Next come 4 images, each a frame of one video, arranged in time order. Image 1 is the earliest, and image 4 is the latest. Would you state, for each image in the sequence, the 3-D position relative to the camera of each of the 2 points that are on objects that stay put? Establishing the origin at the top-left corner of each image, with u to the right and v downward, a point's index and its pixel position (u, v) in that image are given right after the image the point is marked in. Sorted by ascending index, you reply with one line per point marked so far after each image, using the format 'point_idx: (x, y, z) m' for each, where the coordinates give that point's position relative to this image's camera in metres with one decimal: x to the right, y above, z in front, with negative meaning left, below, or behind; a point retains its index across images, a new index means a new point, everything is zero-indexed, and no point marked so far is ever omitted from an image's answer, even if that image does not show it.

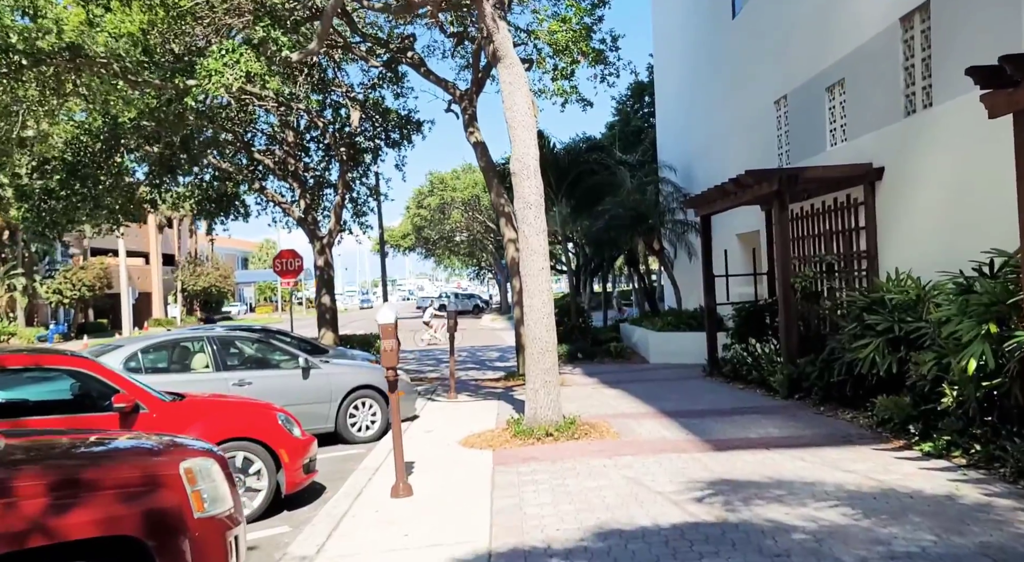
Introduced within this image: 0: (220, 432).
0: (-2.3, -1.2, +5.8) m
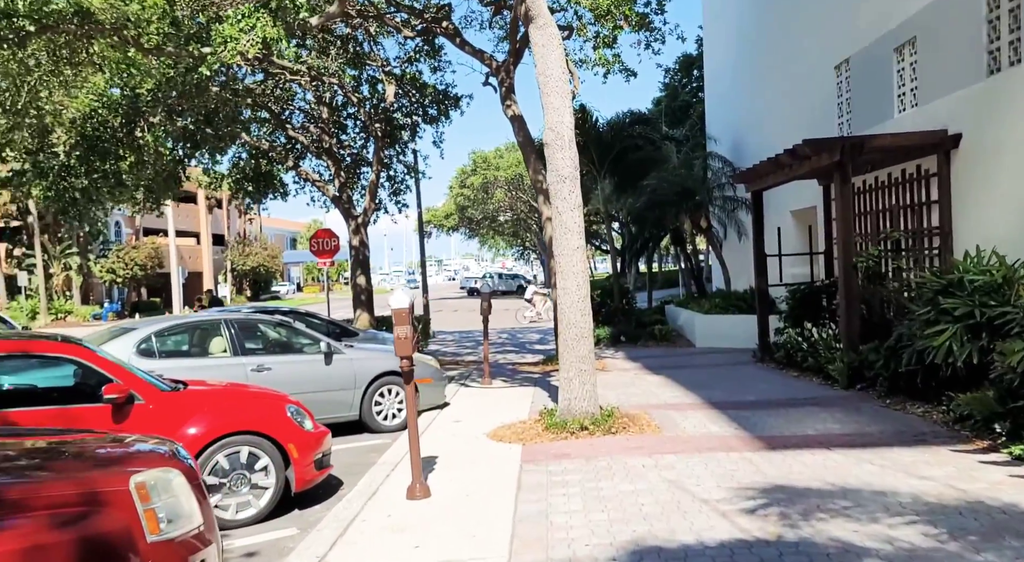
0: (-2.1, -1.0, +5.3) m
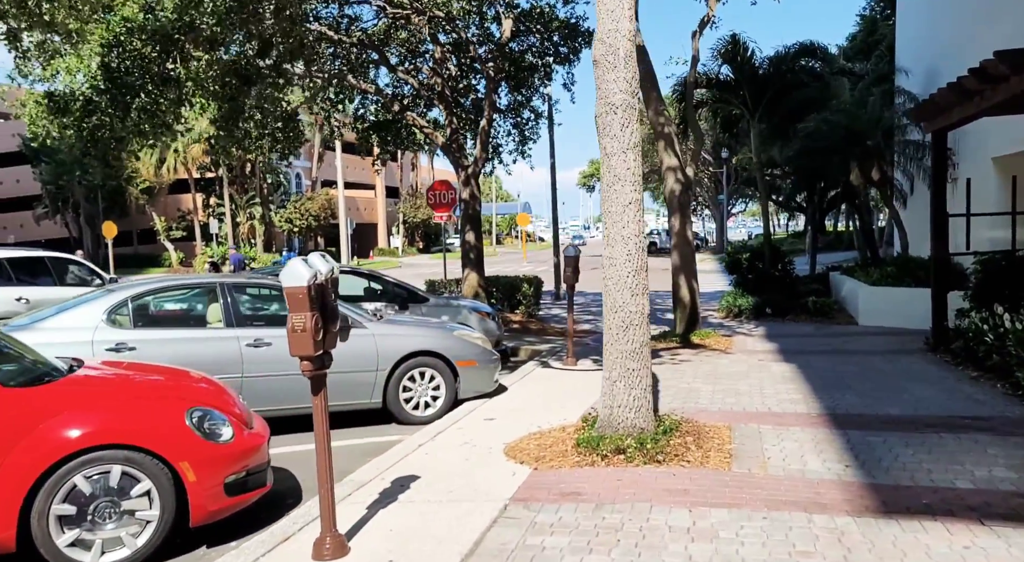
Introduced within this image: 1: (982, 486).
0: (-2.4, -0.8, +4.1) m
1: (+3.1, -1.4, +4.9) m
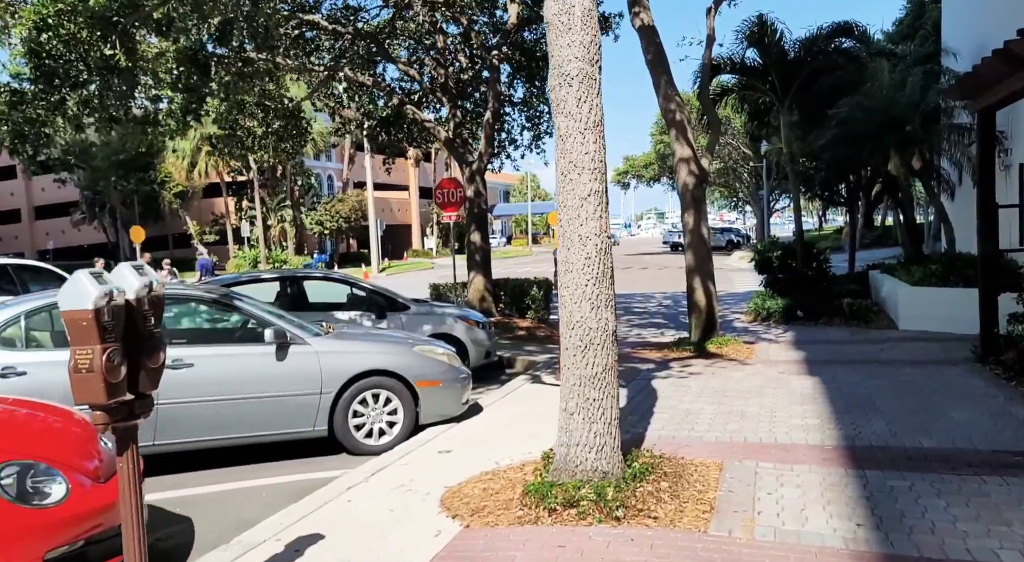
0: (-2.9, -1.0, +3.2) m
1: (+2.6, -1.4, +3.7) m
